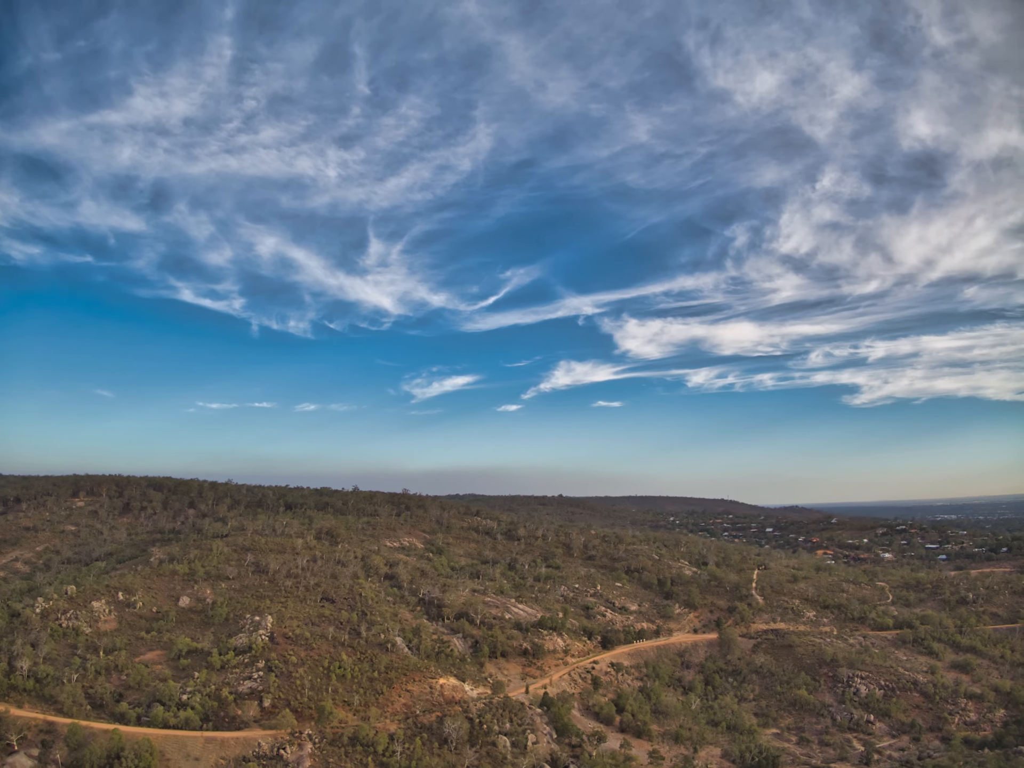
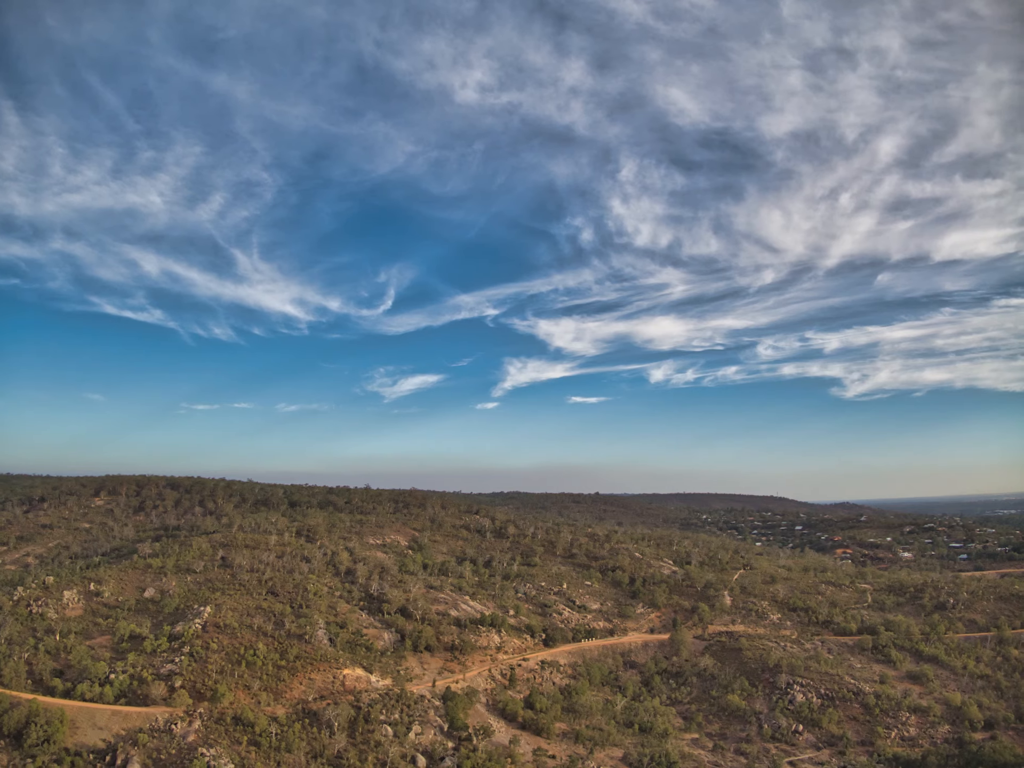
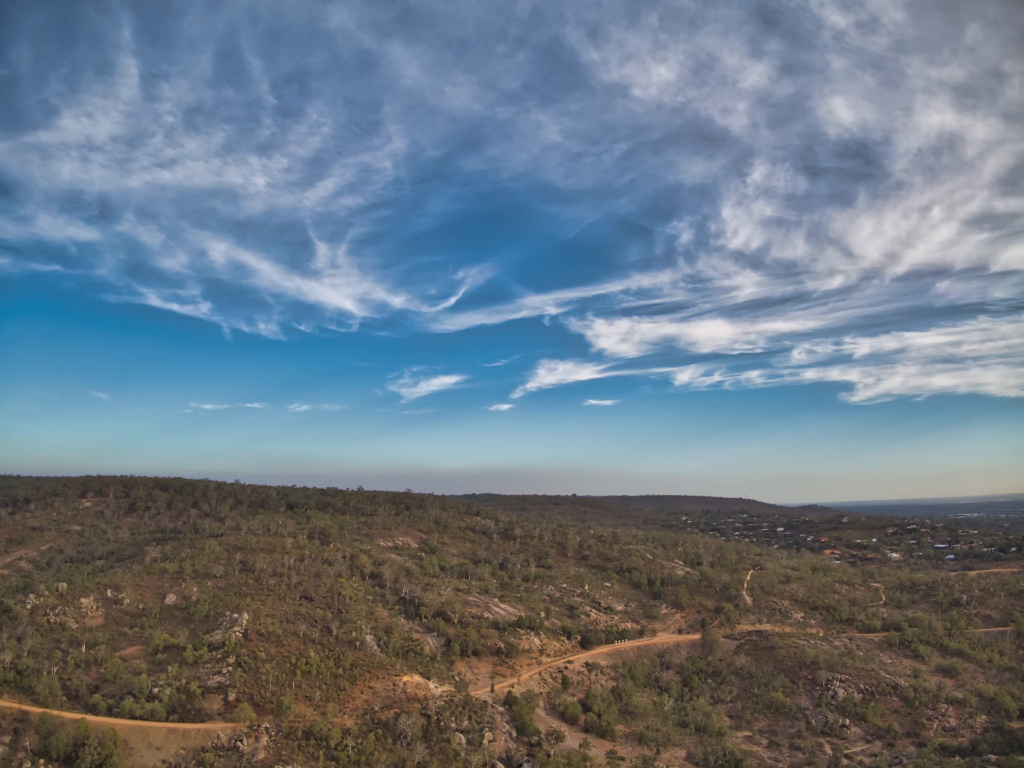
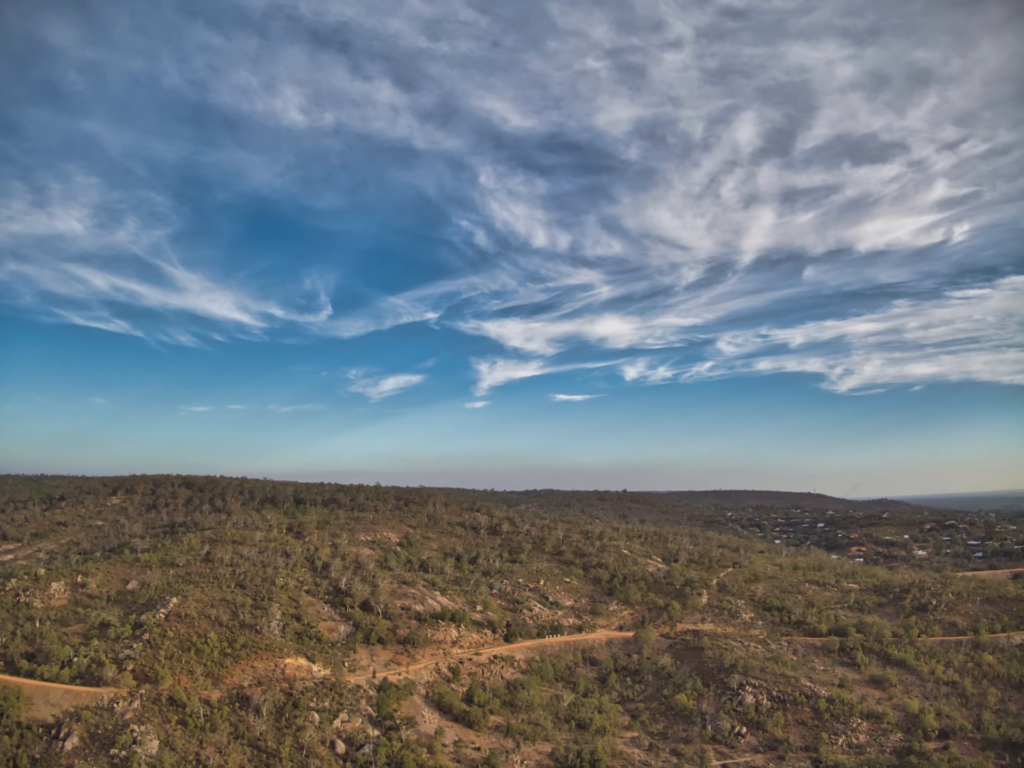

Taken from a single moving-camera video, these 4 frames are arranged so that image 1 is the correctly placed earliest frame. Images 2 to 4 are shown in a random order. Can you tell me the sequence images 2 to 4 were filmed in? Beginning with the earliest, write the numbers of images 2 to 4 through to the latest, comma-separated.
3, 2, 4
